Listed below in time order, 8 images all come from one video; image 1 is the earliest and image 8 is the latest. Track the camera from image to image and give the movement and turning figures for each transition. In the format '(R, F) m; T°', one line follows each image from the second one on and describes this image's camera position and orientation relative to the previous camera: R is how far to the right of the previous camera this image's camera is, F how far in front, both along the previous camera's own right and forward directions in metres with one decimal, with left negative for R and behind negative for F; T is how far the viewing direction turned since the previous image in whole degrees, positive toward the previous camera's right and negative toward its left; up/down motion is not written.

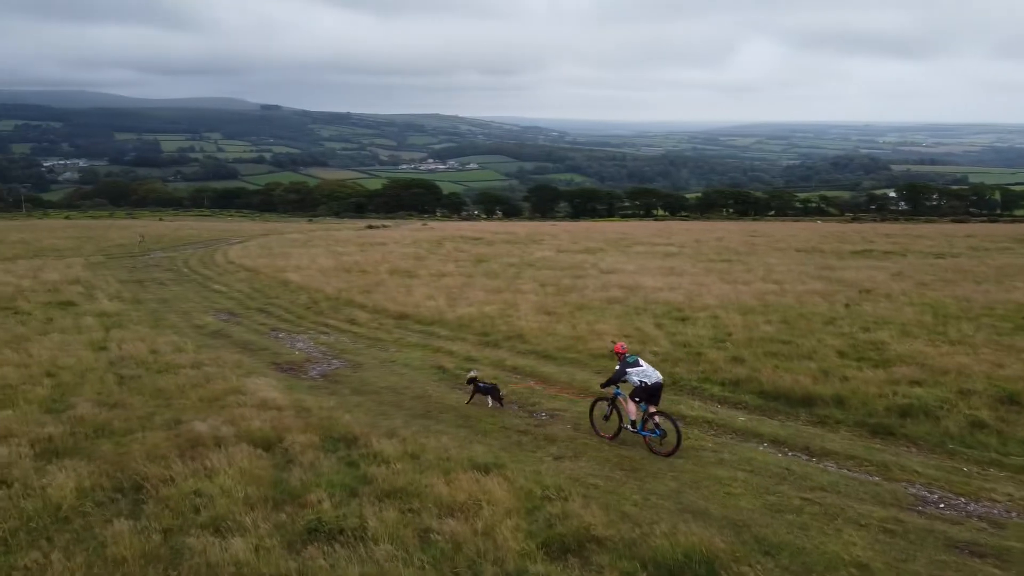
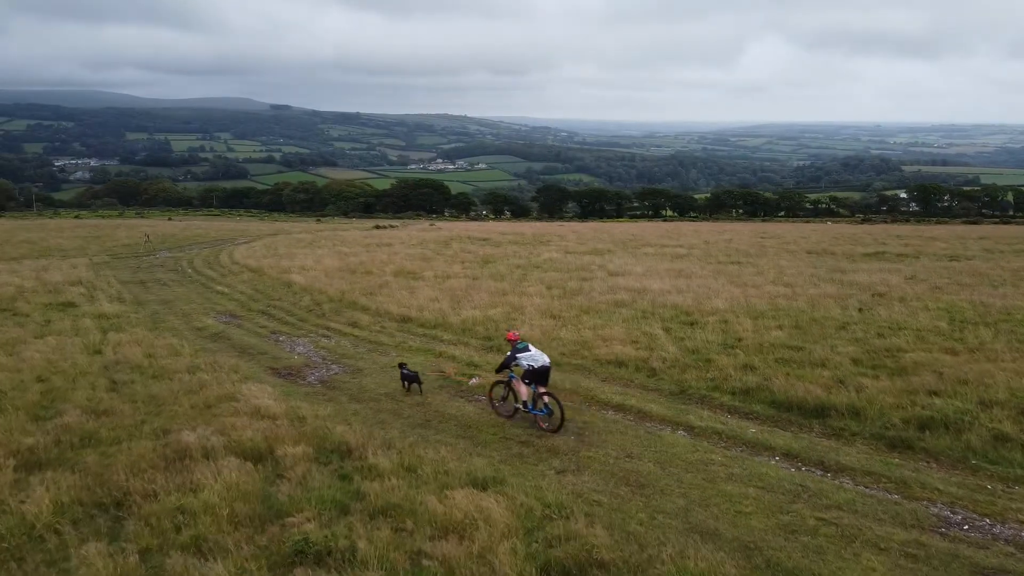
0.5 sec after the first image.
(+0.1, +0.4) m; -1°
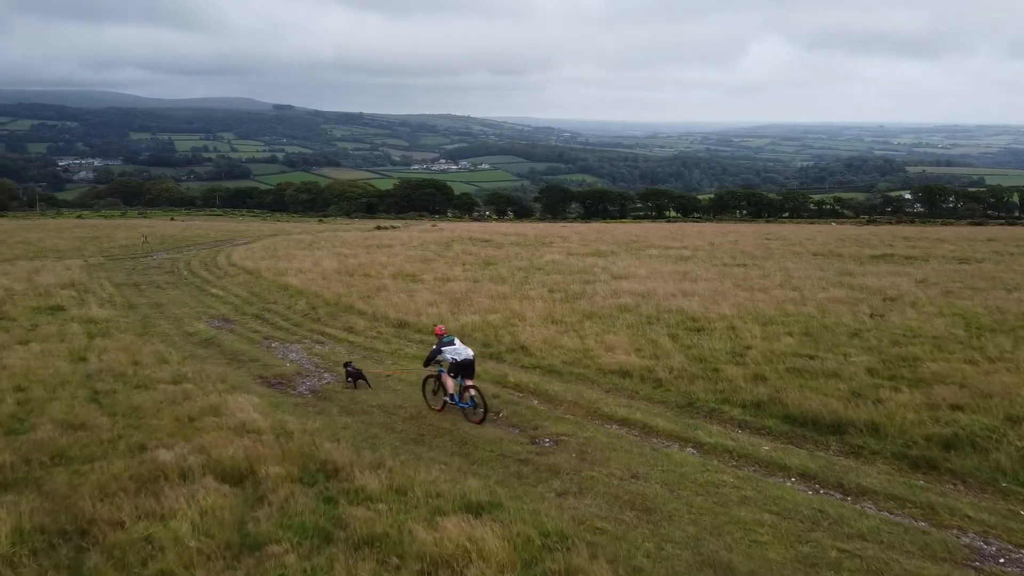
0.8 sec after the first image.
(+0.1, +0.6) m; 0°
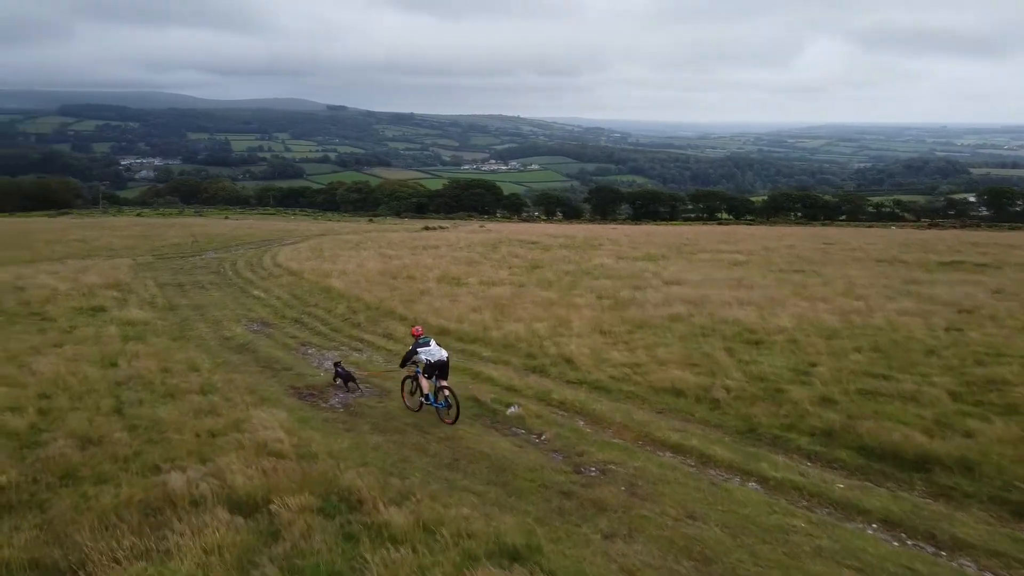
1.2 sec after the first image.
(0.0, +0.9) m; -3°
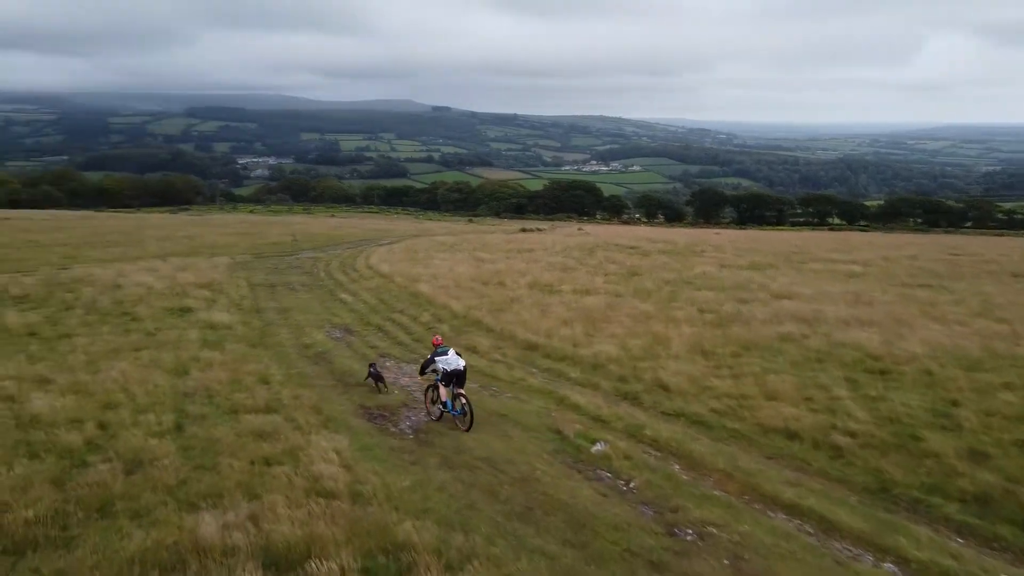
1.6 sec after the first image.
(+0.1, +1.3) m; -7°
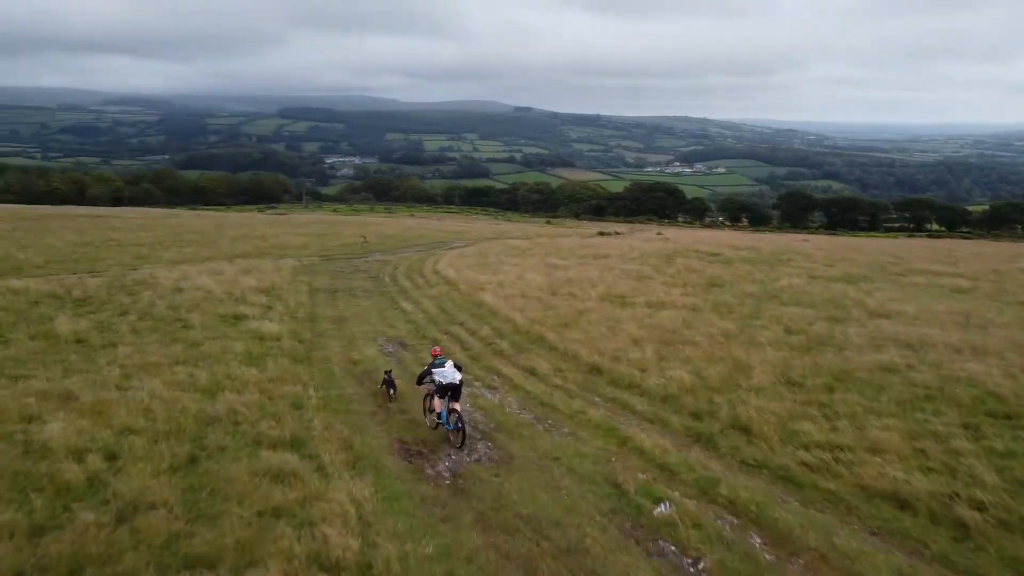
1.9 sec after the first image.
(+0.3, +1.5) m; -6°
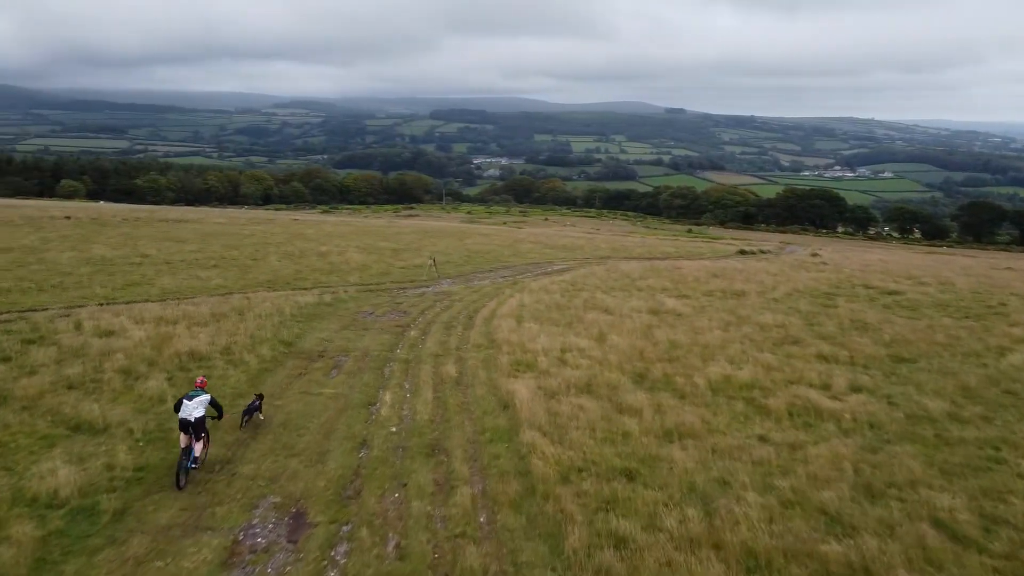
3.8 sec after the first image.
(+1.7, +9.2) m; -10°
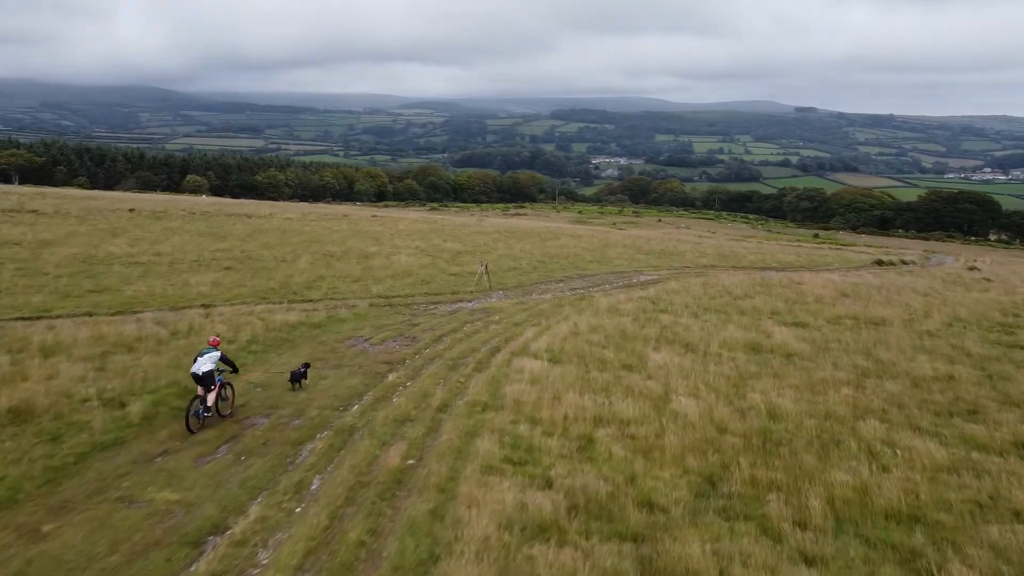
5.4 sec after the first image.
(+1.7, +6.7) m; -8°
